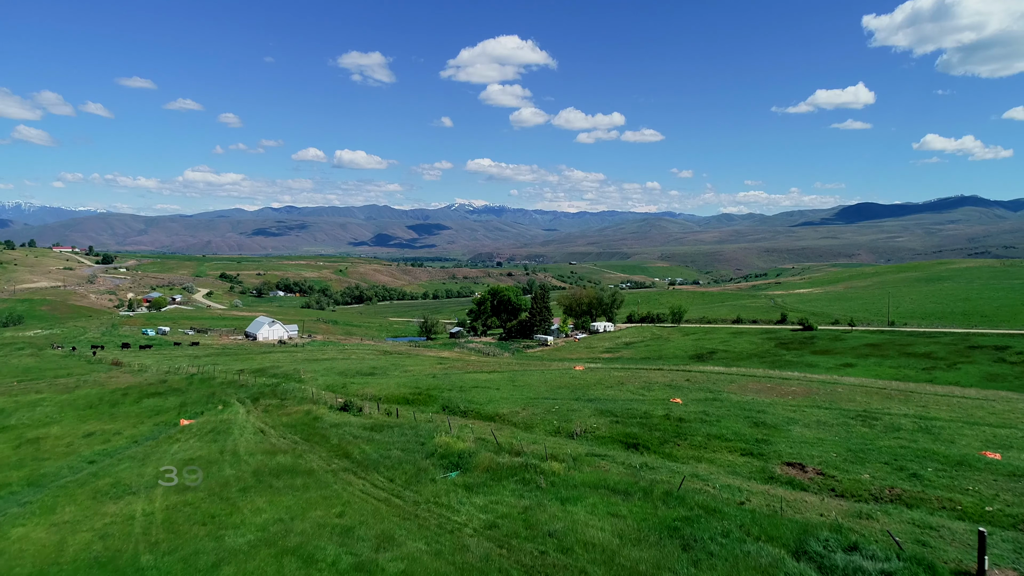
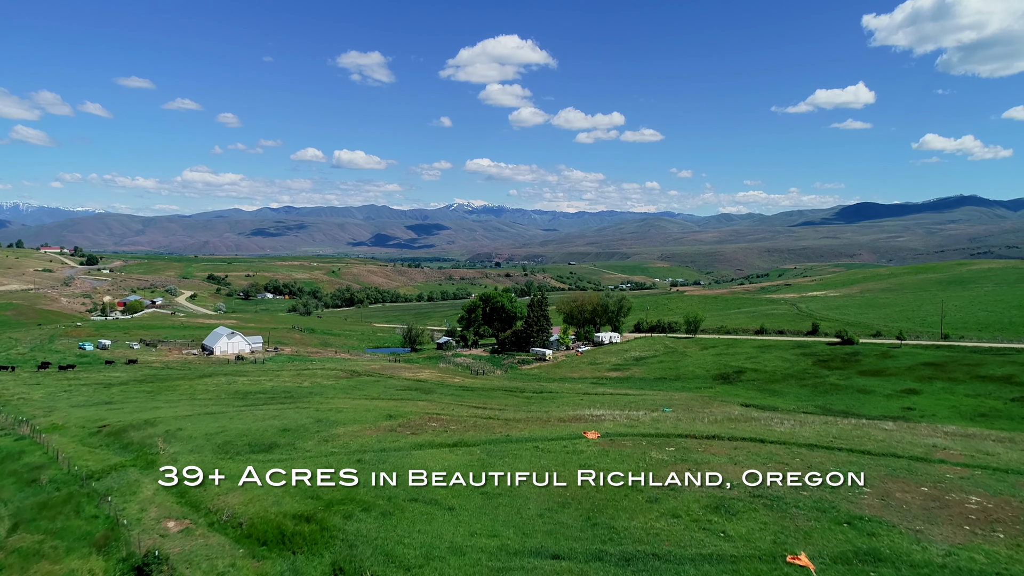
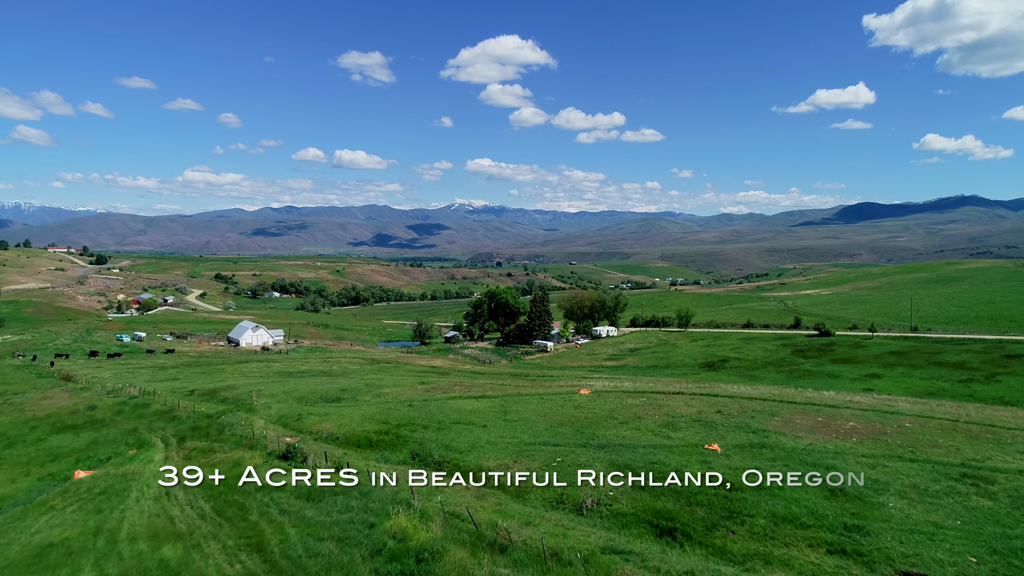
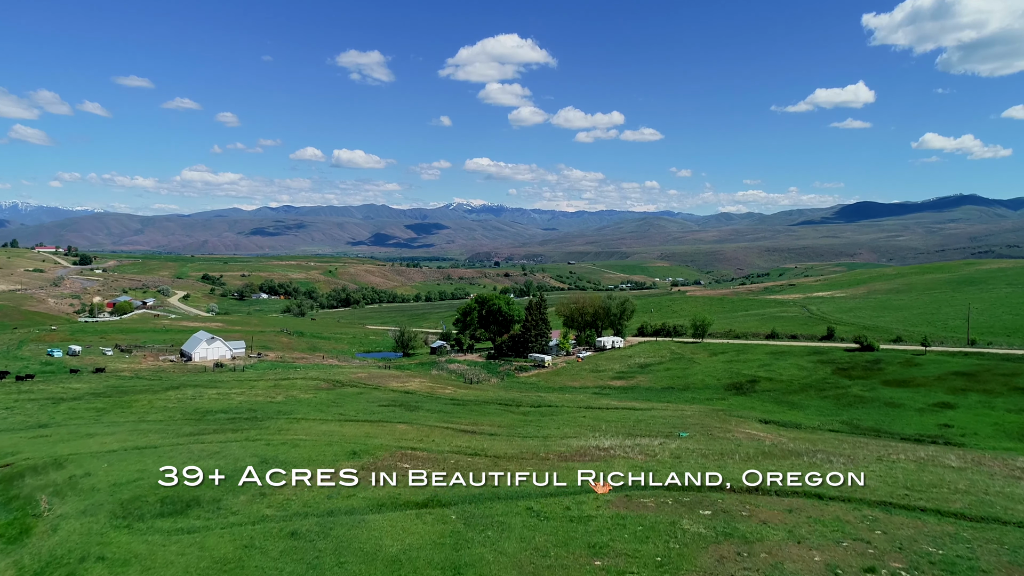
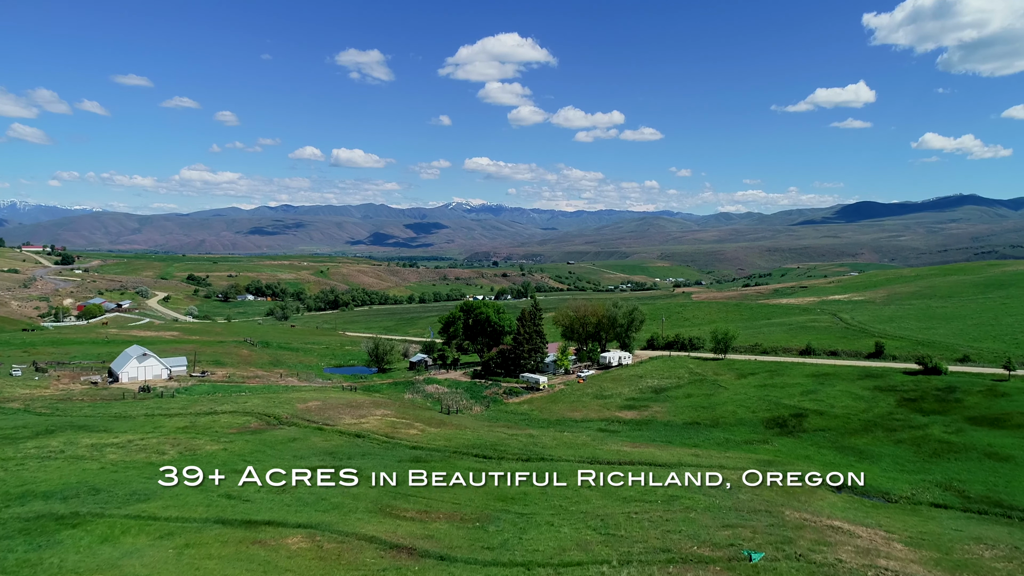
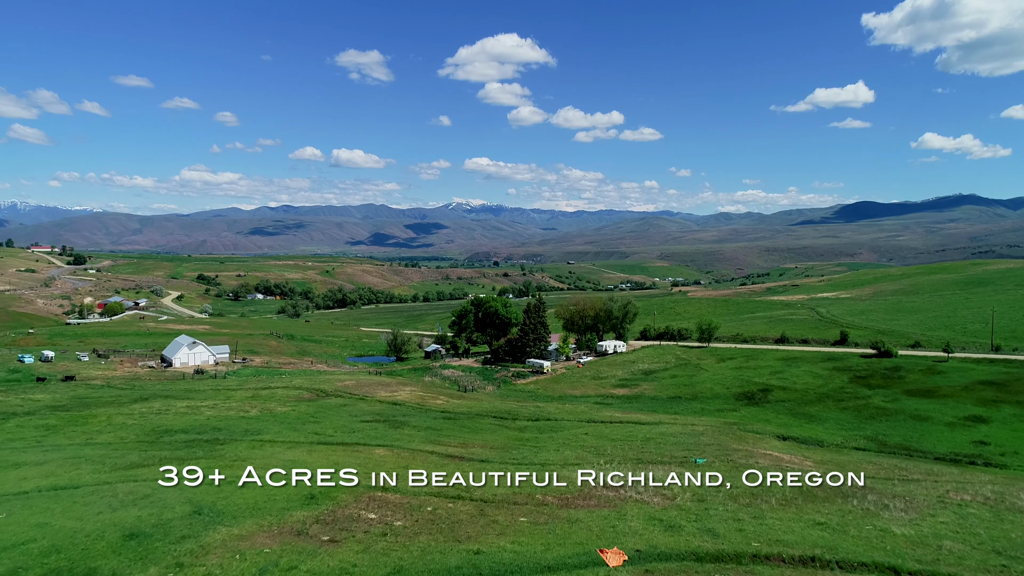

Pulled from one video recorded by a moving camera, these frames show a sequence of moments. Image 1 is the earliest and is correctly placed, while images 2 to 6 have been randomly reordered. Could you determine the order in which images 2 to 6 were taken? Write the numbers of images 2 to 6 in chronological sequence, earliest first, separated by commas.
3, 2, 4, 6, 5
